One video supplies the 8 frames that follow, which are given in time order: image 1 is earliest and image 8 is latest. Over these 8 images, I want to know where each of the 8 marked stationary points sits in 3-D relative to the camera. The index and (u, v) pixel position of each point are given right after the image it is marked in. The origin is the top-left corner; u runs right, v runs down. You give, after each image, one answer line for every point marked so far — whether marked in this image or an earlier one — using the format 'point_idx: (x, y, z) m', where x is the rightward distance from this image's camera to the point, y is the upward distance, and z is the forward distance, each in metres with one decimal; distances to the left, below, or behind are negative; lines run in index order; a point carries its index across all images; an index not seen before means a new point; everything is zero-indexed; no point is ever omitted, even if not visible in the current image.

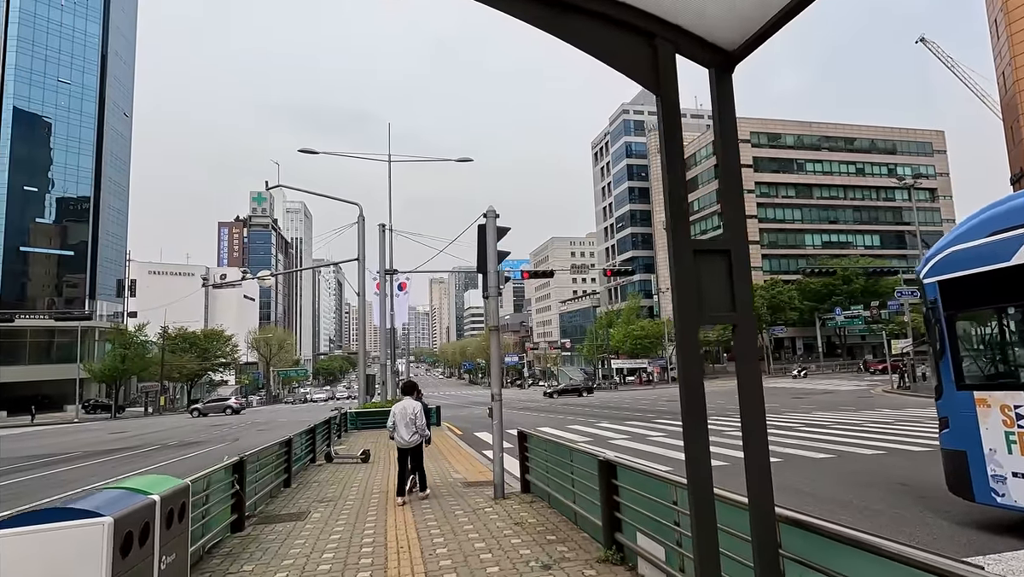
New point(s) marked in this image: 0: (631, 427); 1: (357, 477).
0: (+4.0, -4.6, +17.8) m
1: (-2.9, -3.5, +9.8) m
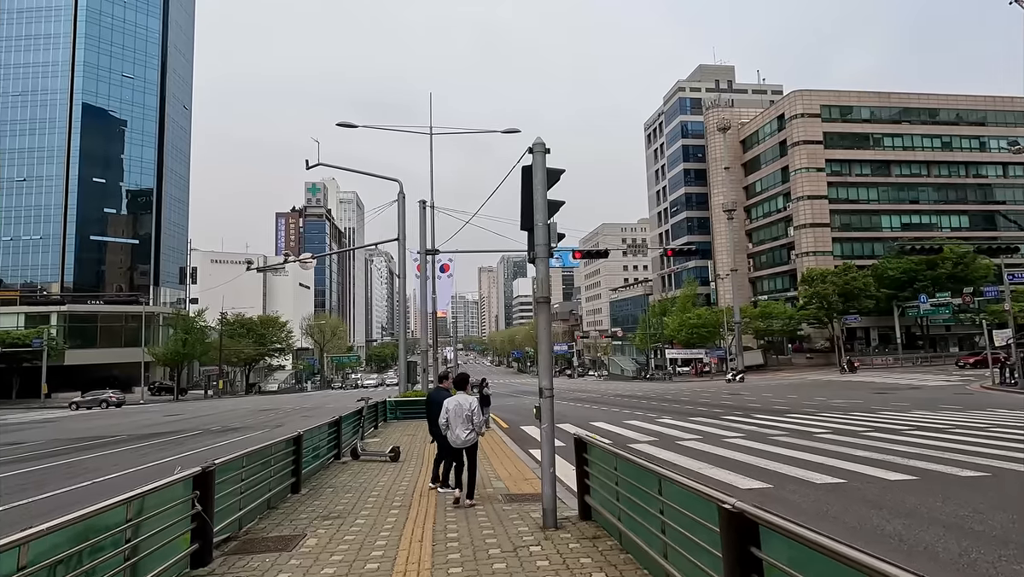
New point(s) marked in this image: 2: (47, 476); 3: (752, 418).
0: (+5.5, -3.9, +15.7) m
1: (-2.1, -3.0, +8.3) m
2: (-10.1, -4.1, +11.8) m
3: (+7.7, -4.2, +17.2) m
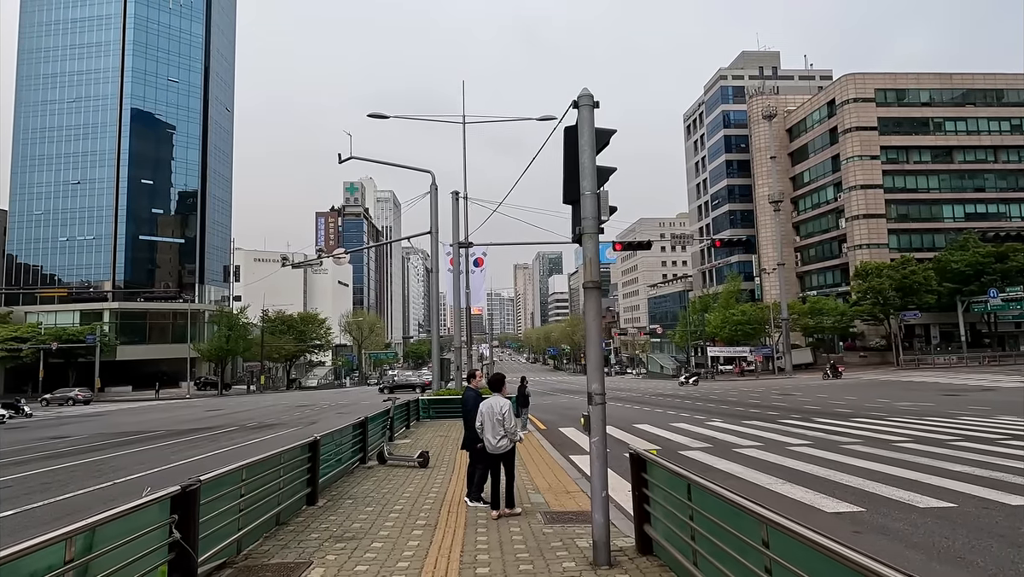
0: (+6.5, -3.7, +14.4) m
1: (-1.5, -2.8, +7.5) m
2: (-9.3, -3.9, +11.5) m
3: (+8.8, -3.9, +15.7) m
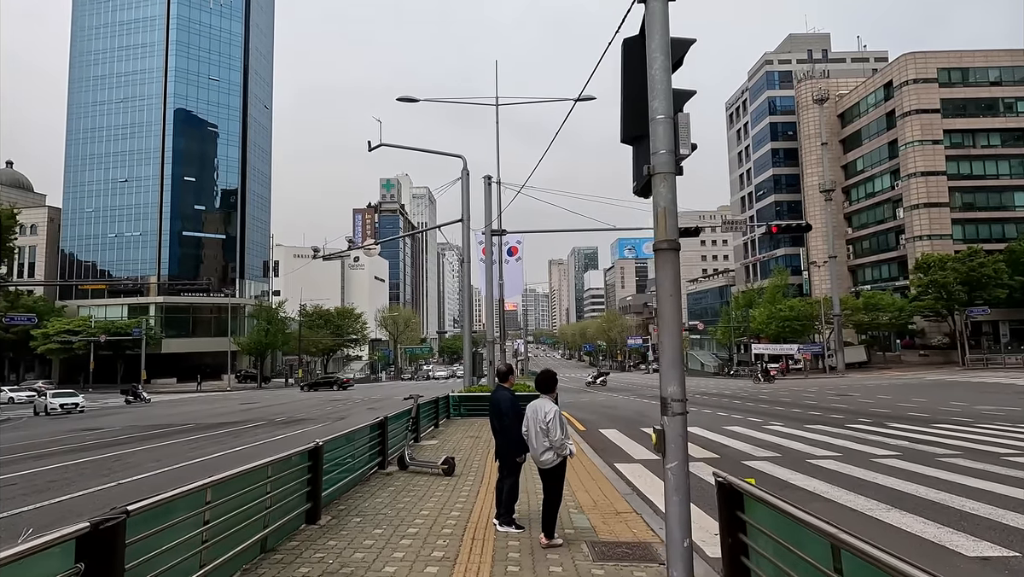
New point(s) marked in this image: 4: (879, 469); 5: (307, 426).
0: (+7.4, -3.4, +12.7) m
1: (-1.0, -2.6, +6.4) m
2: (-8.5, -3.7, +10.9) m
3: (+9.8, -3.6, +14.0) m
4: (+5.9, -2.9, +8.6) m
5: (-7.5, -5.0, +19.5) m
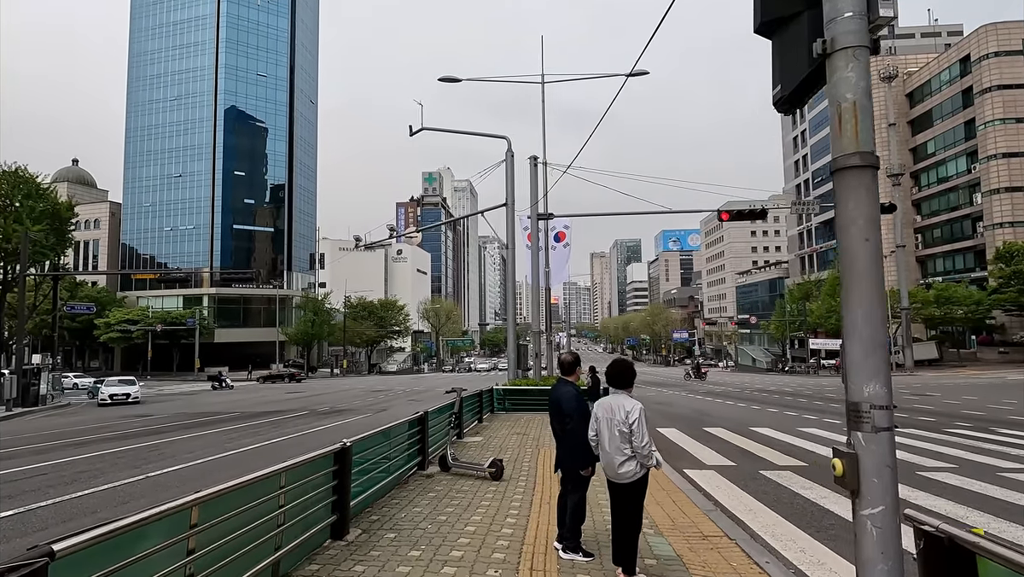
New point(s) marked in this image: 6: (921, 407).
0: (+8.5, -3.1, +11.1) m
1: (-0.4, -2.4, +5.5) m
2: (-7.6, -3.3, +10.5) m
3: (+11.0, -3.3, +12.2) m
4: (+6.6, -2.6, +7.1) m
5: (-5.8, -4.5, +19.0) m
6: (+14.7, -4.3, +19.3) m
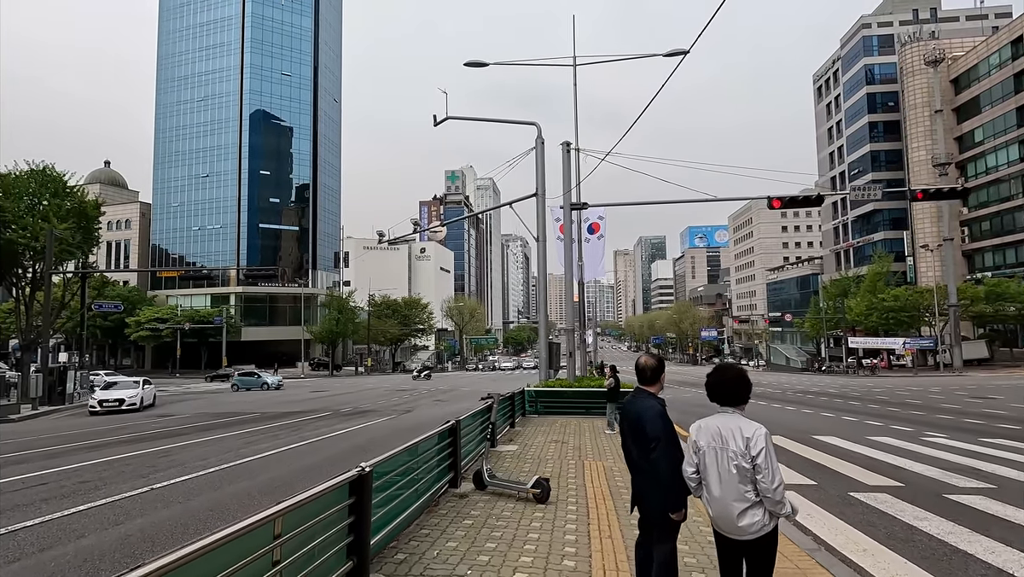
0: (+9.2, -3.0, +9.7) m
1: (+0.1, -2.2, +4.4) m
2: (-6.9, -3.2, +9.8) m
3: (+11.7, -3.1, +10.7) m
4: (+7.2, -2.5, +5.8) m
5: (-4.8, -4.4, +18.2) m
6: (+15.8, -4.1, +17.6) m
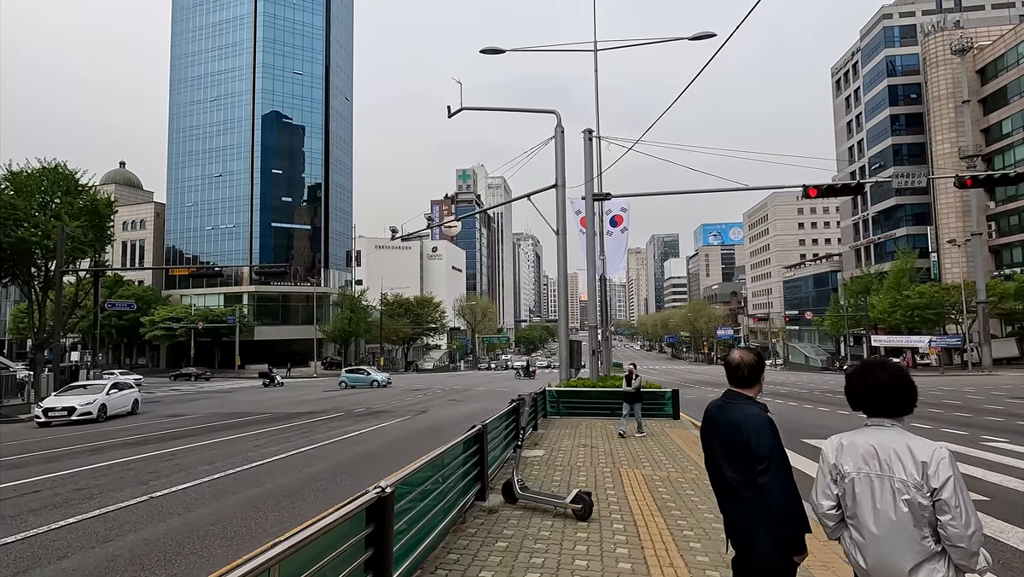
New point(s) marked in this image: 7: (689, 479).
0: (+9.6, -2.8, +8.8) m
1: (+0.4, -2.1, +3.7) m
2: (-6.4, -3.1, +9.2) m
3: (+12.2, -3.0, +9.7) m
4: (+7.5, -2.3, +4.9) m
5: (-4.2, -4.3, +17.6) m
6: (+16.4, -3.9, +16.6) m
7: (+2.5, -2.6, +7.4) m
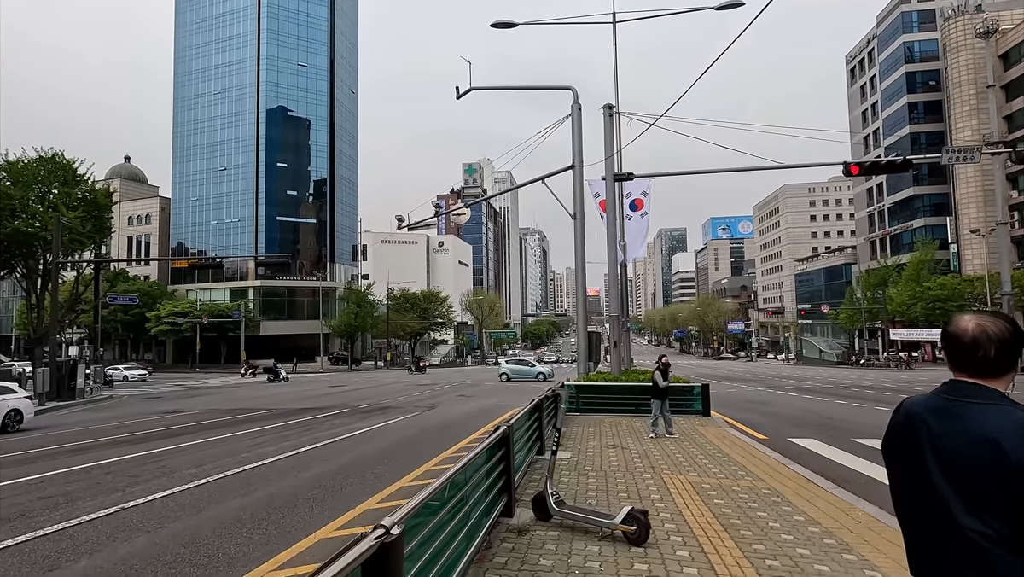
0: (+9.9, -2.5, +7.7) m
1: (+0.7, -1.9, +2.7) m
2: (-6.1, -2.9, +8.3) m
3: (+12.5, -2.6, +8.5) m
4: (+7.8, -2.1, +3.8) m
5: (-3.7, -3.9, +16.6) m
6: (+16.8, -3.5, +15.4) m
7: (+2.8, -2.4, +6.4) m
